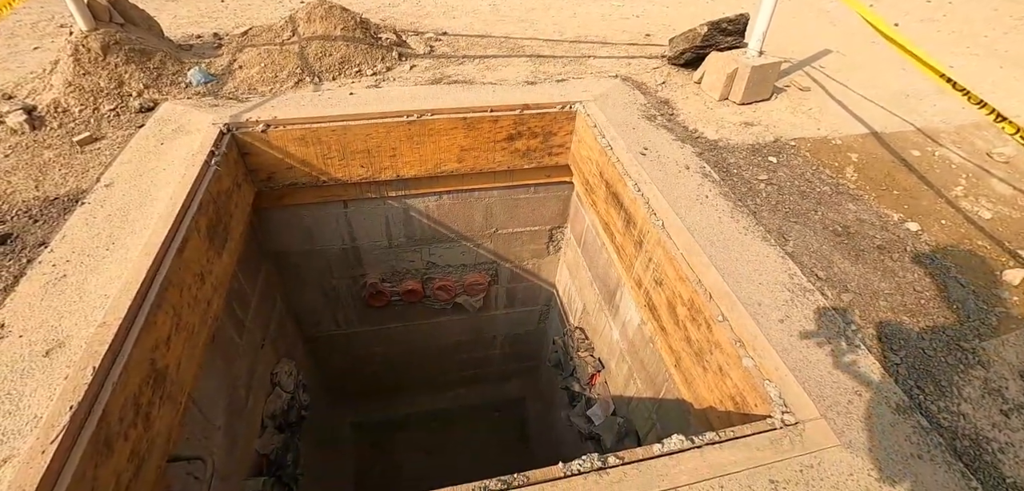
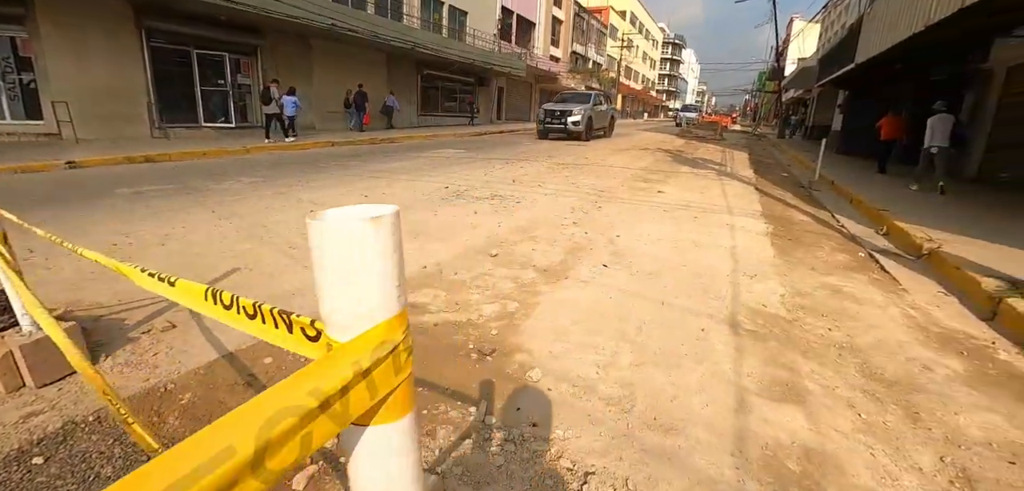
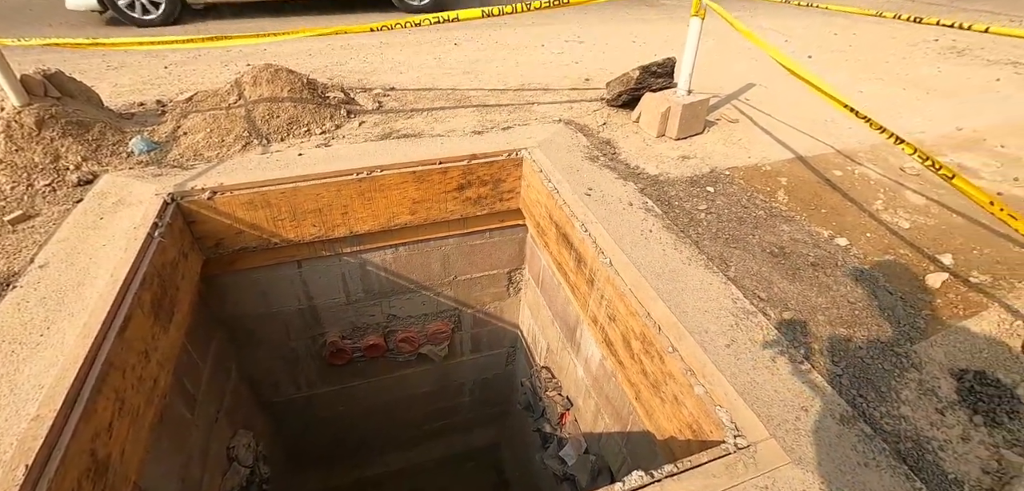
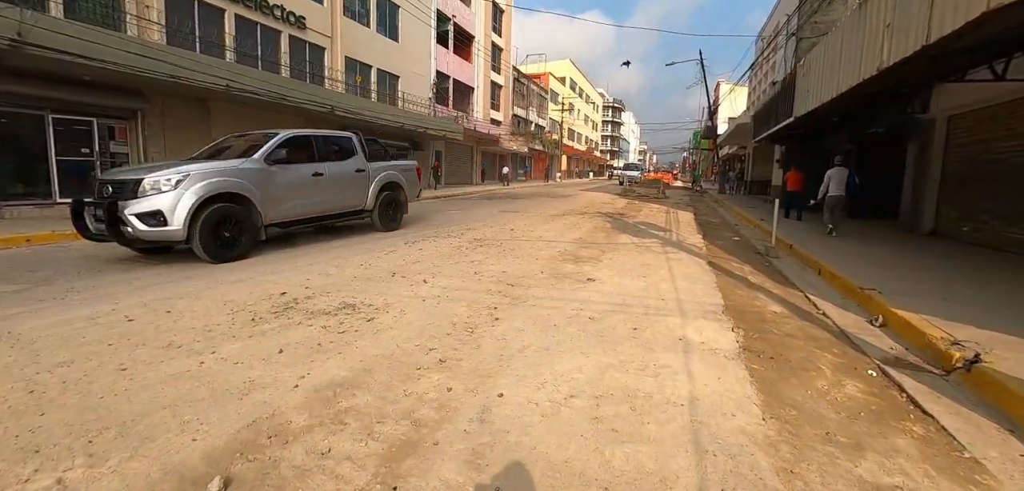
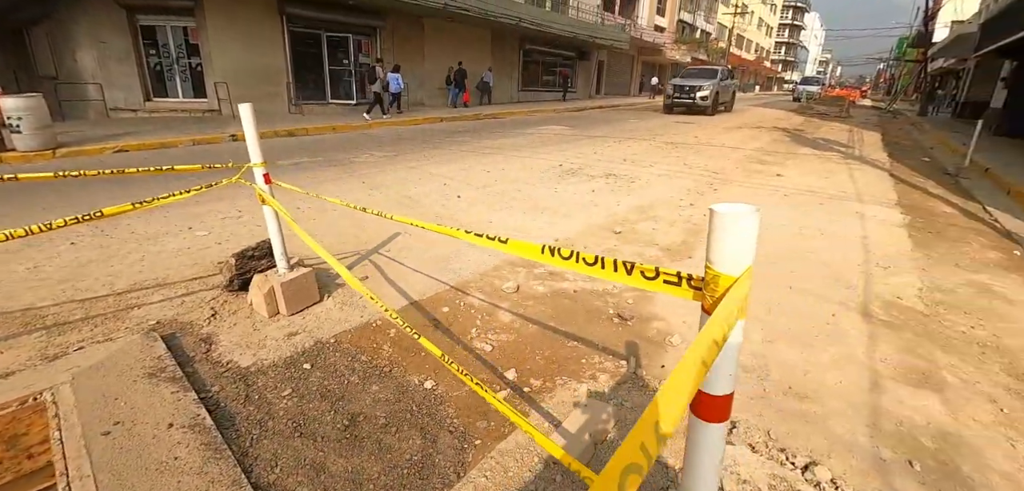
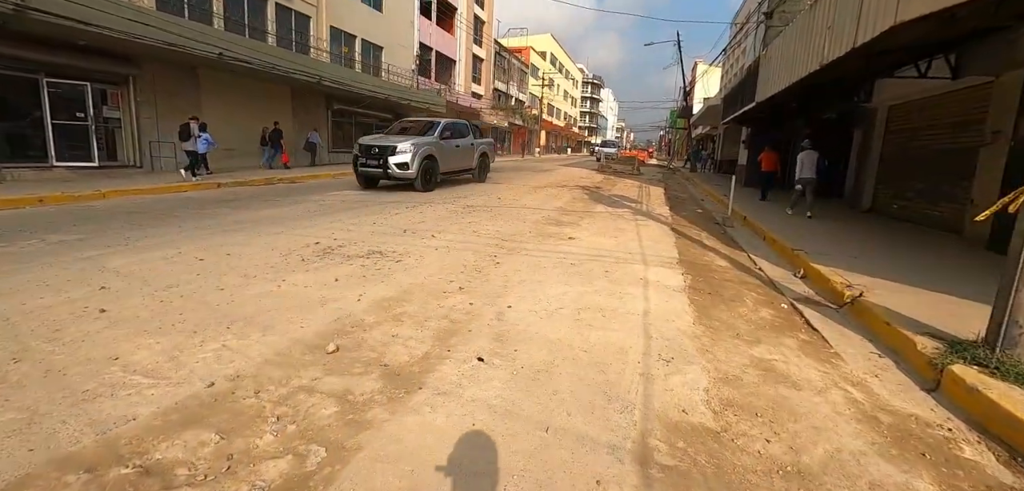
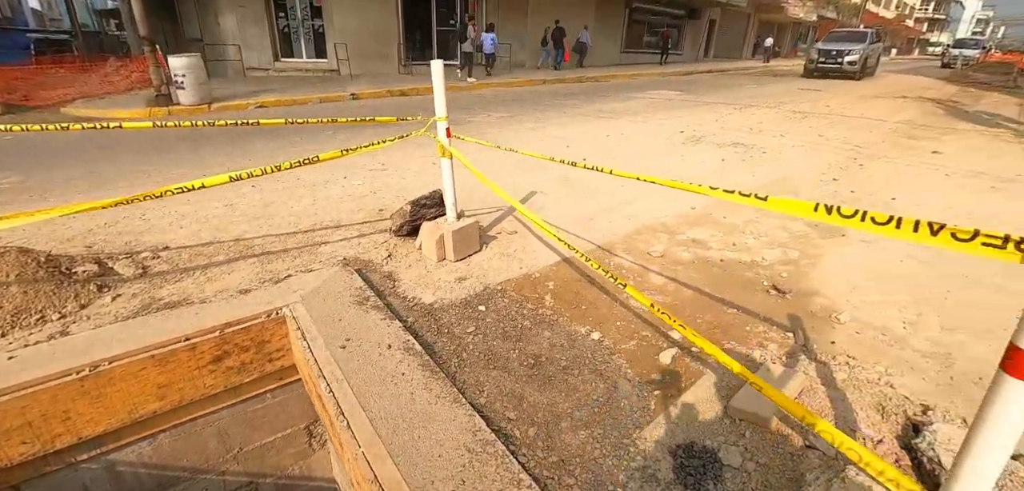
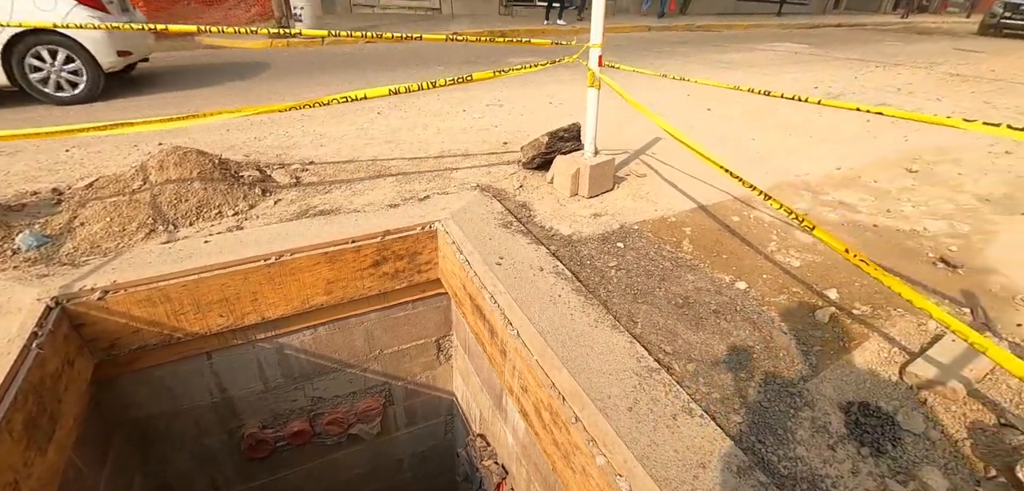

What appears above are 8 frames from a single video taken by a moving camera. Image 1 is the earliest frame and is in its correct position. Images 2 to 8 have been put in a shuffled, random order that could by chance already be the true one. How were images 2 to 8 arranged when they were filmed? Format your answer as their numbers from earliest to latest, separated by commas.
3, 8, 7, 5, 2, 6, 4
